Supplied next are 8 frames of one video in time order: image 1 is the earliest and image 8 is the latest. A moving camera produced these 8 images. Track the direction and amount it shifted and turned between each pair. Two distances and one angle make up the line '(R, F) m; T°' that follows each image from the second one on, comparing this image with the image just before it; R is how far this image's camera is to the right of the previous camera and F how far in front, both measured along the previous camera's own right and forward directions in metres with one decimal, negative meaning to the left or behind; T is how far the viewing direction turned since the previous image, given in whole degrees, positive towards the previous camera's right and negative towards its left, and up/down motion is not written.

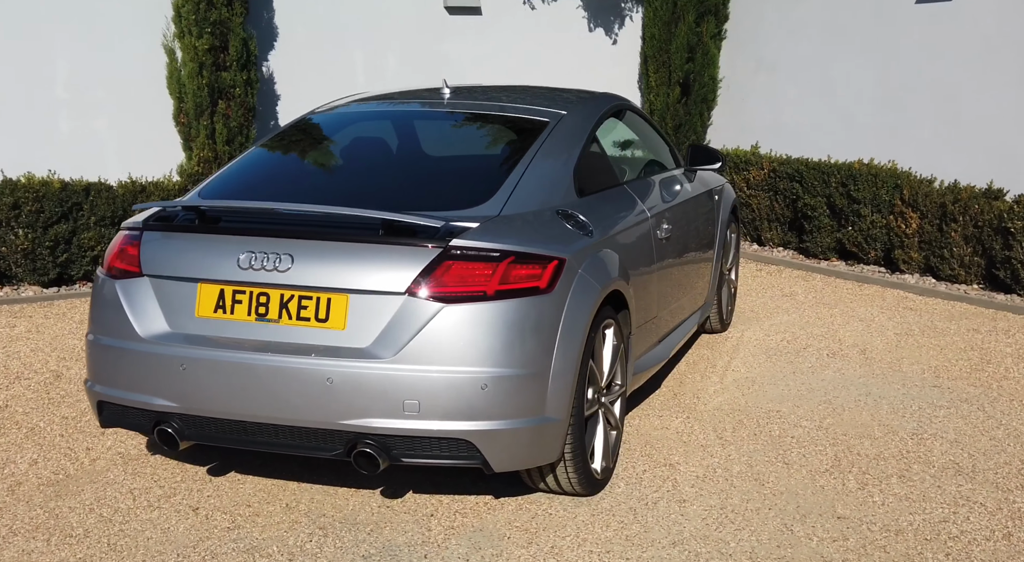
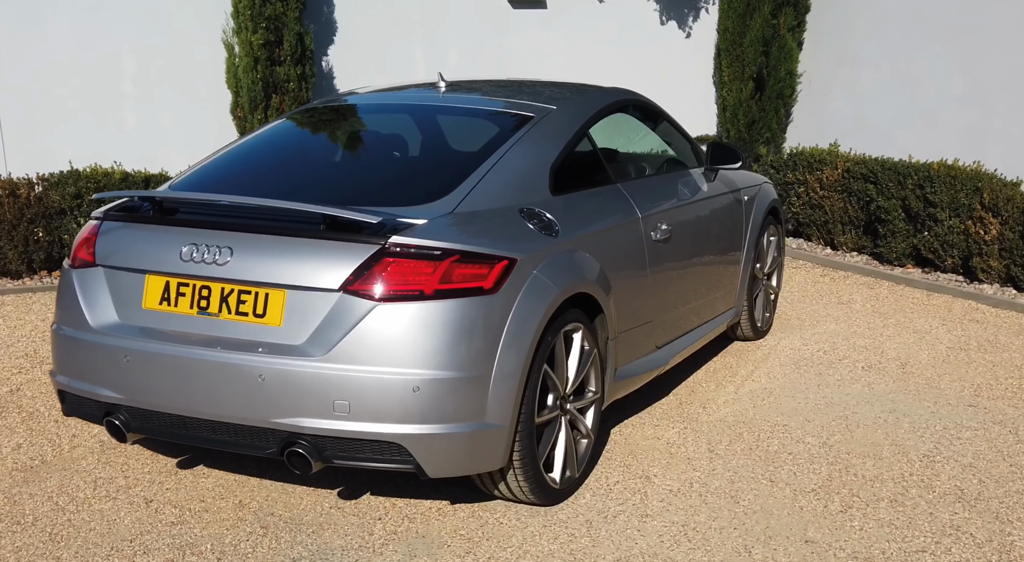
(+0.5, +0.1) m; -6°
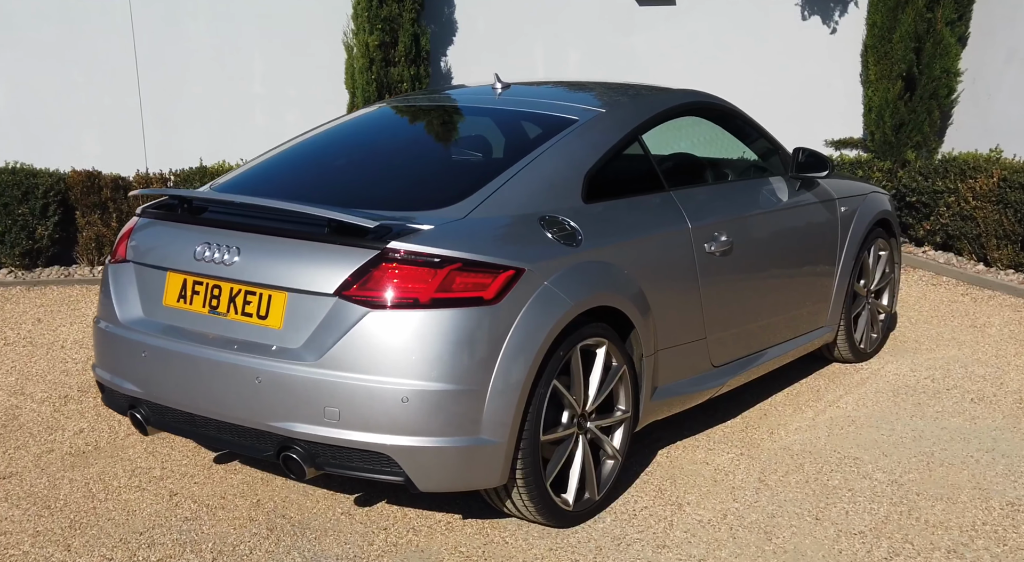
(+0.5, +0.2) m; -10°
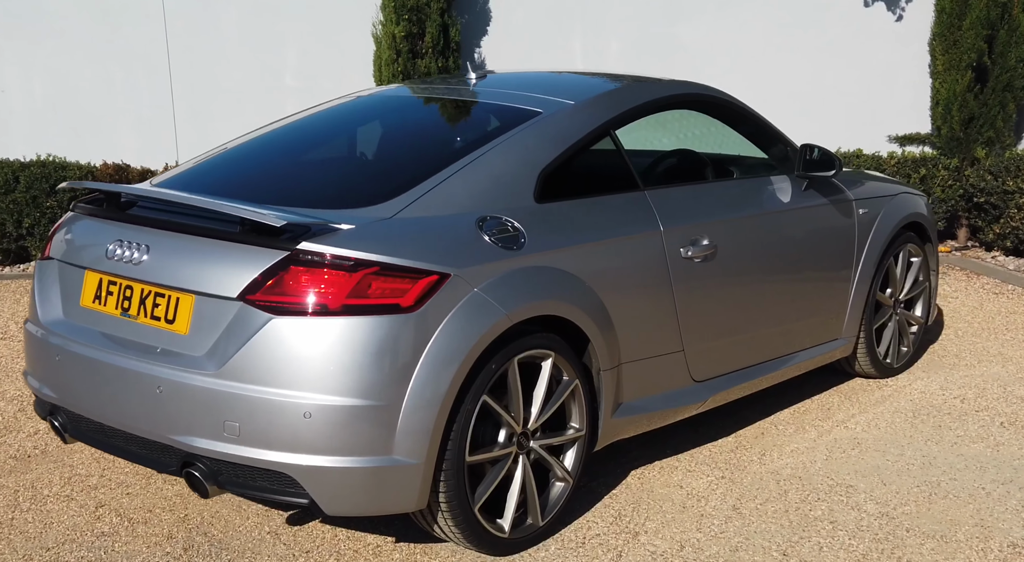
(+0.4, +0.3) m; -5°
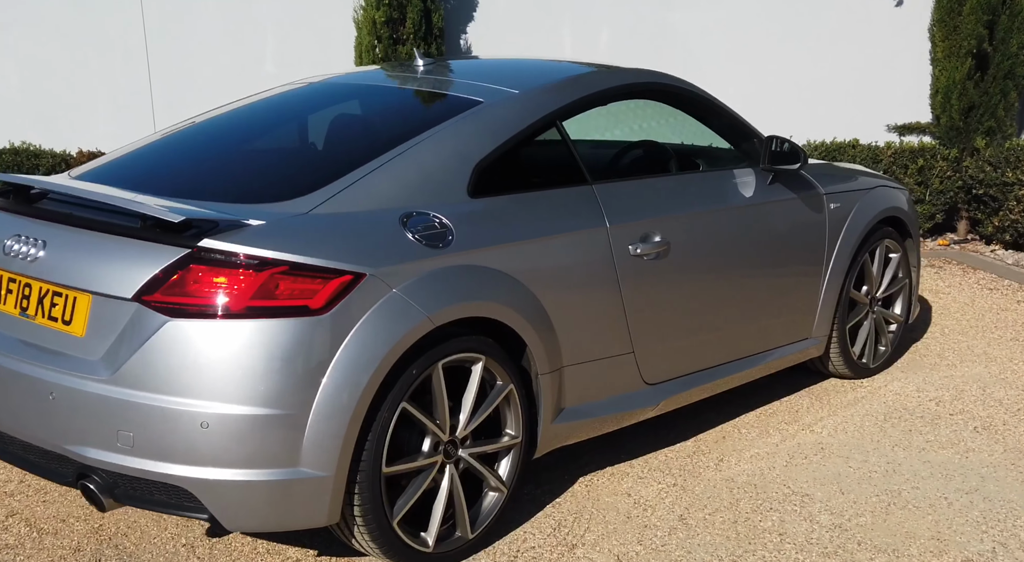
(+0.2, +0.2) m; -1°
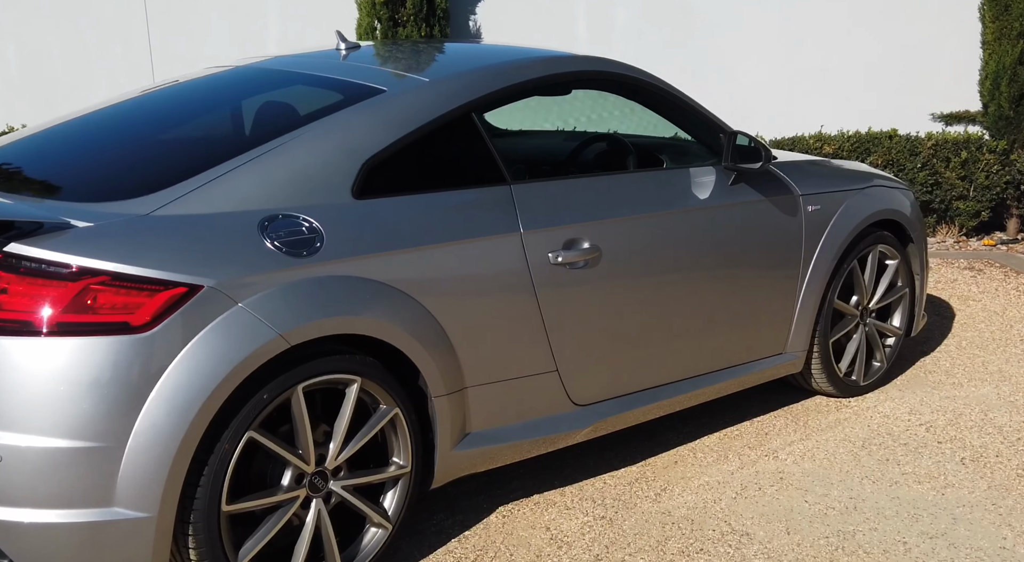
(+0.5, +0.3) m; -3°
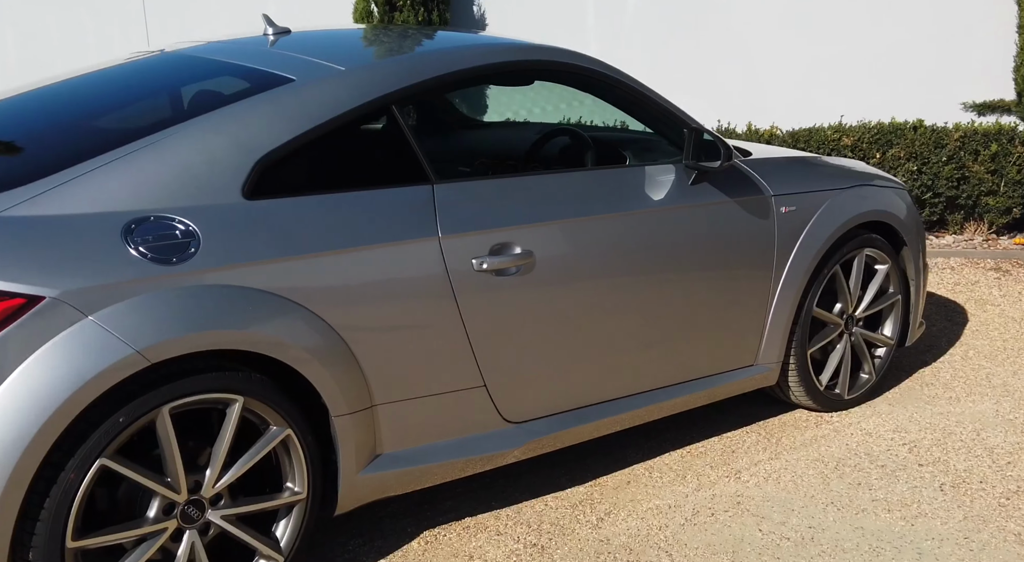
(+0.3, +0.3) m; -2°
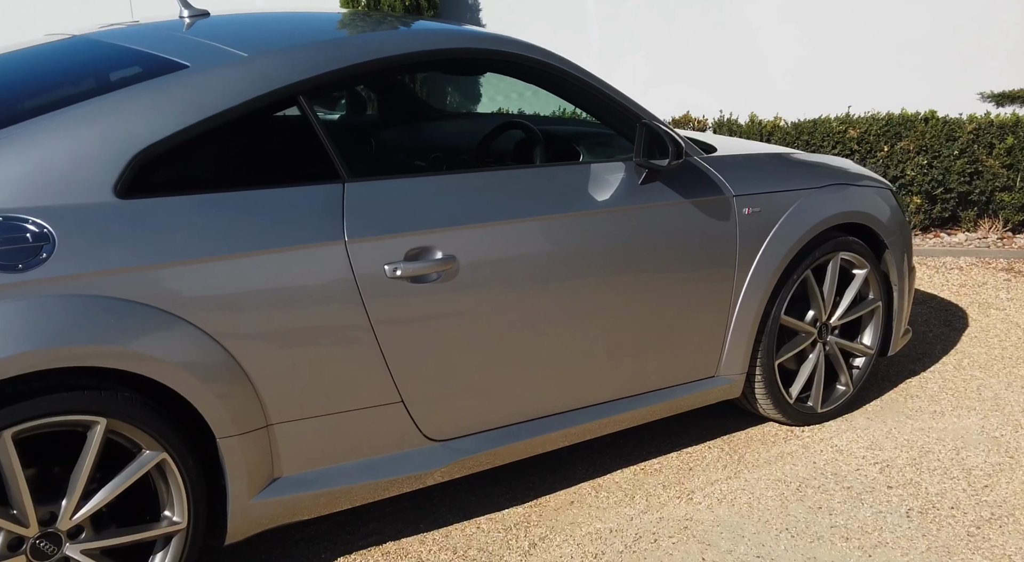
(+0.3, +0.2) m; -1°
